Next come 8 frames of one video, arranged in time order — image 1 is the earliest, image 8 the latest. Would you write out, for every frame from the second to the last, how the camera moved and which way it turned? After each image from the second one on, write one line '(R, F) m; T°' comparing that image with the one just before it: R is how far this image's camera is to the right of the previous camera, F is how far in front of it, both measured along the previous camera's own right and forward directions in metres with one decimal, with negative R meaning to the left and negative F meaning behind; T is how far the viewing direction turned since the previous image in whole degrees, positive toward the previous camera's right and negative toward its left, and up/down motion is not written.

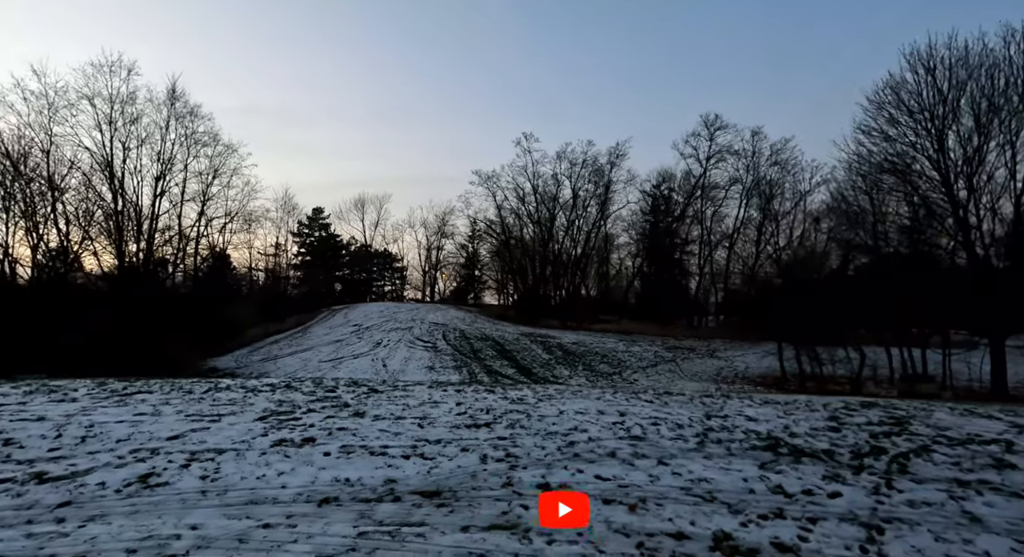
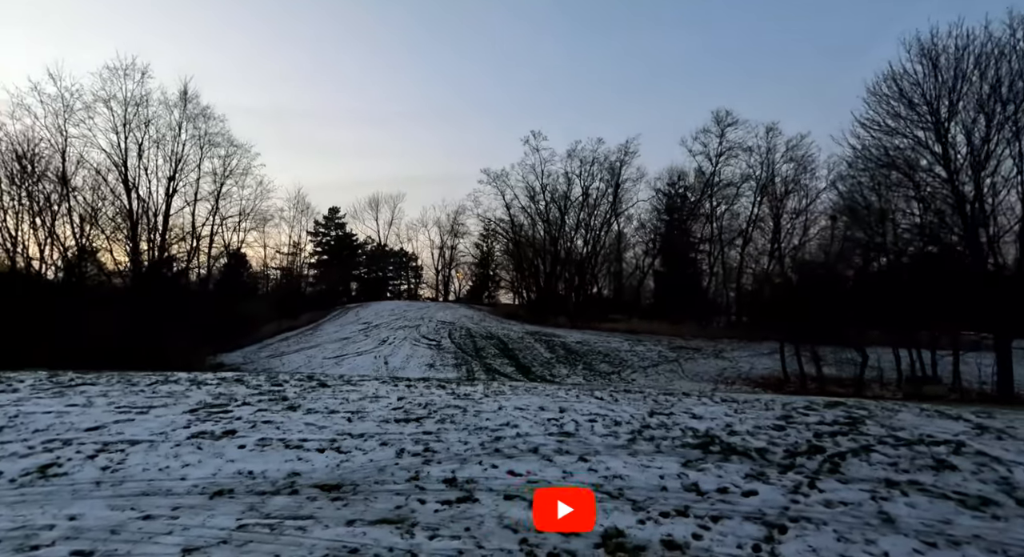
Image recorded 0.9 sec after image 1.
(+1.1, +0.1) m; -2°
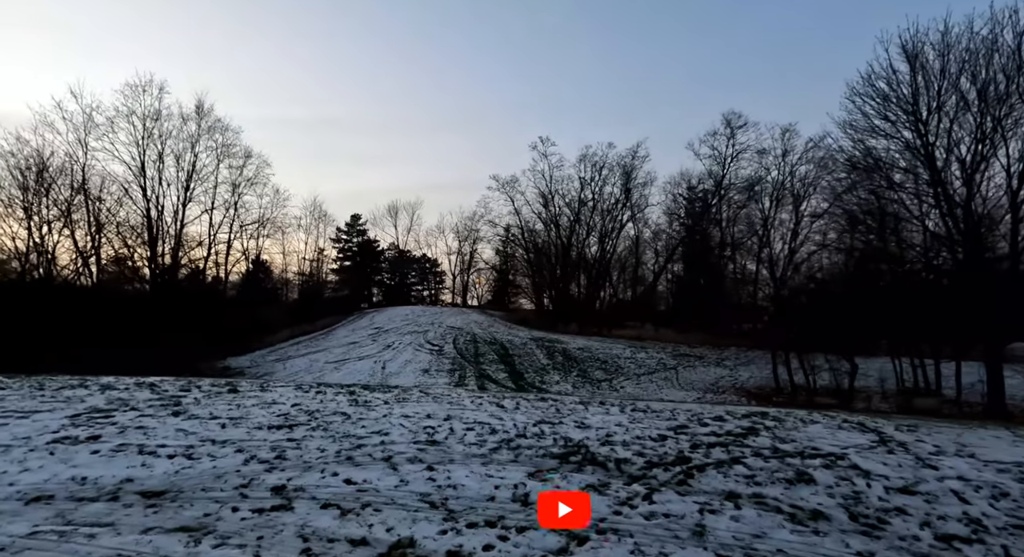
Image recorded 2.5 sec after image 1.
(+2.0, +0.1) m; -2°
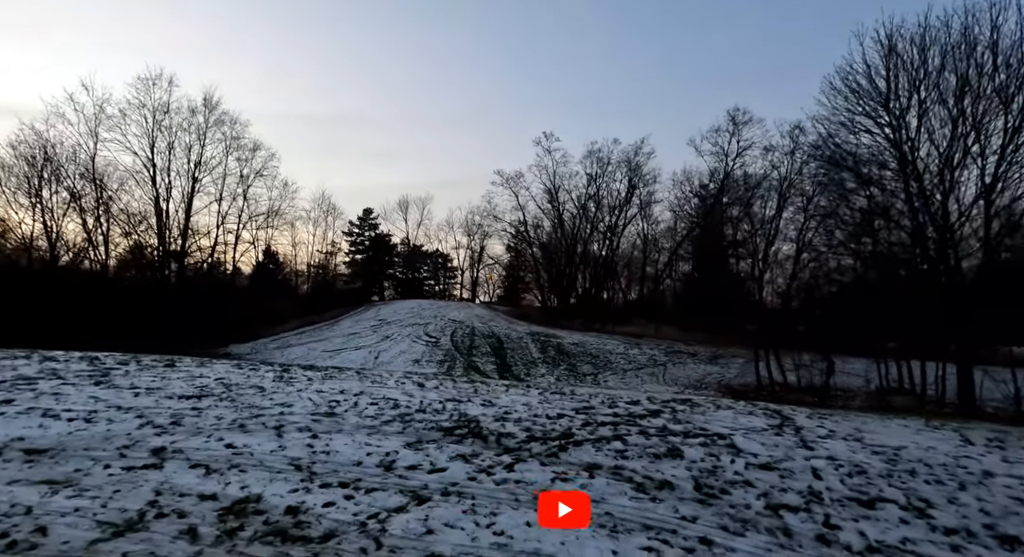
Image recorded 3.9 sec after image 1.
(+1.5, -0.2) m; -1°
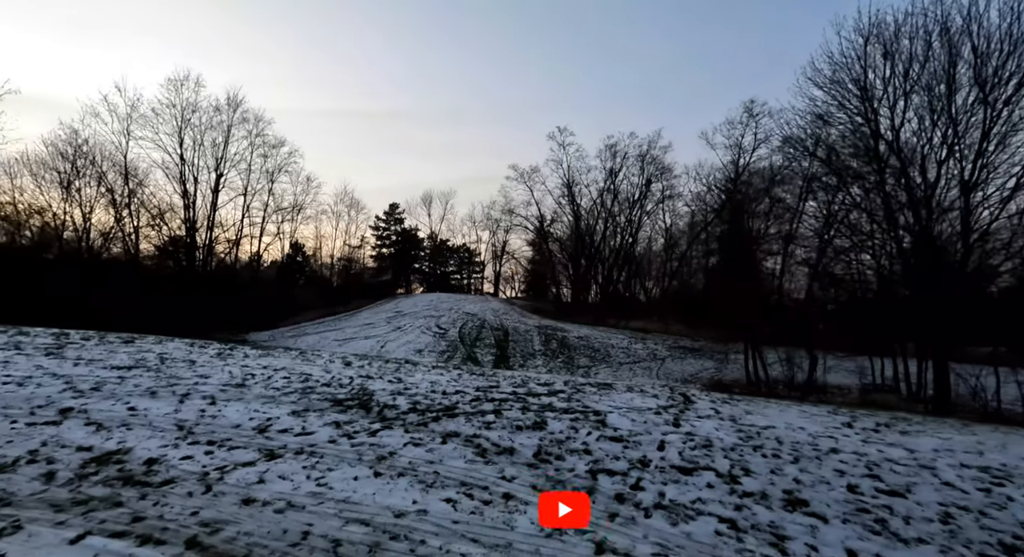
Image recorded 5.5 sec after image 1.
(+1.8, -0.4) m; -3°
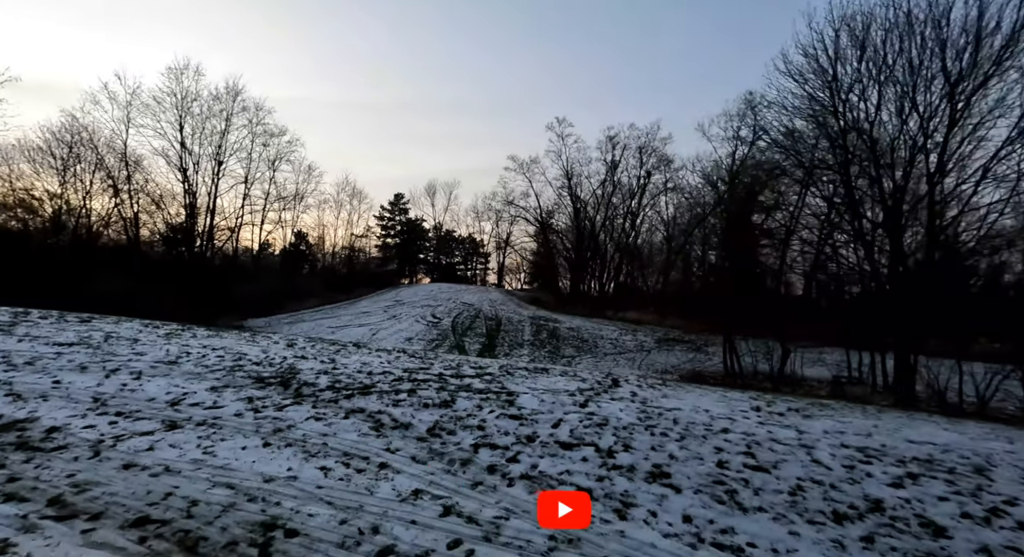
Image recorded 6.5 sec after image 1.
(+1.2, -0.2) m; 0°
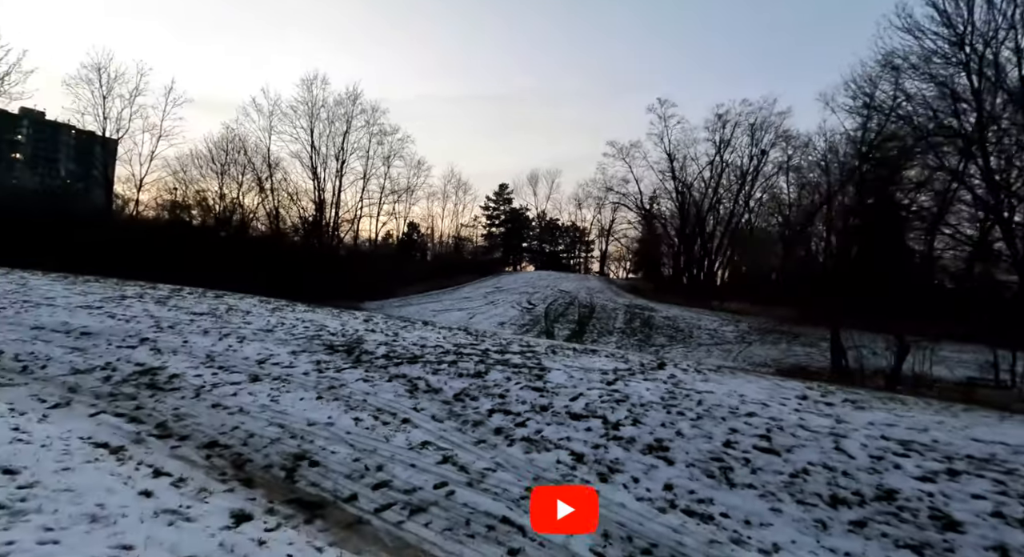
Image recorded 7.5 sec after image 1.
(+1.0, -0.3) m; -11°
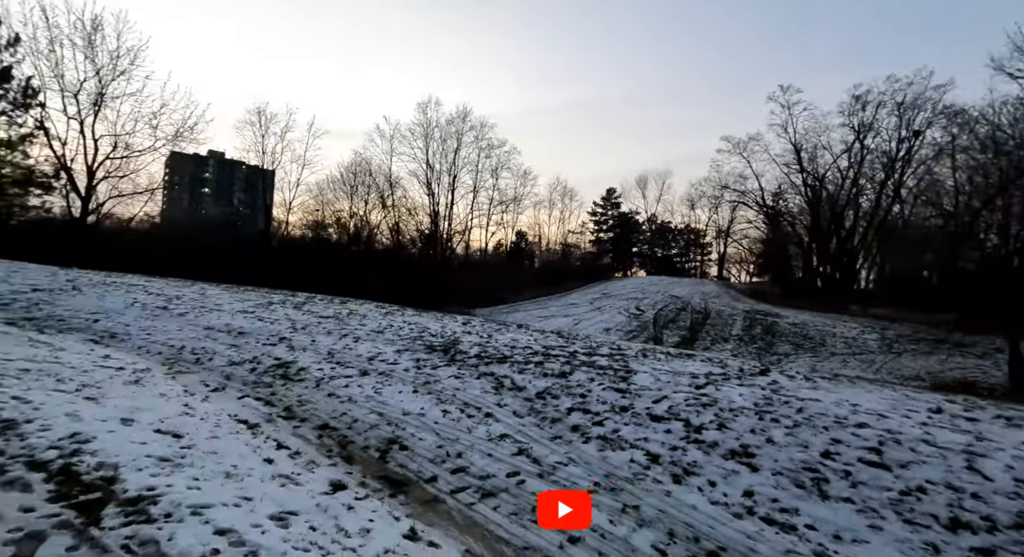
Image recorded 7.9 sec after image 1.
(+0.3, -0.1) m; -12°
